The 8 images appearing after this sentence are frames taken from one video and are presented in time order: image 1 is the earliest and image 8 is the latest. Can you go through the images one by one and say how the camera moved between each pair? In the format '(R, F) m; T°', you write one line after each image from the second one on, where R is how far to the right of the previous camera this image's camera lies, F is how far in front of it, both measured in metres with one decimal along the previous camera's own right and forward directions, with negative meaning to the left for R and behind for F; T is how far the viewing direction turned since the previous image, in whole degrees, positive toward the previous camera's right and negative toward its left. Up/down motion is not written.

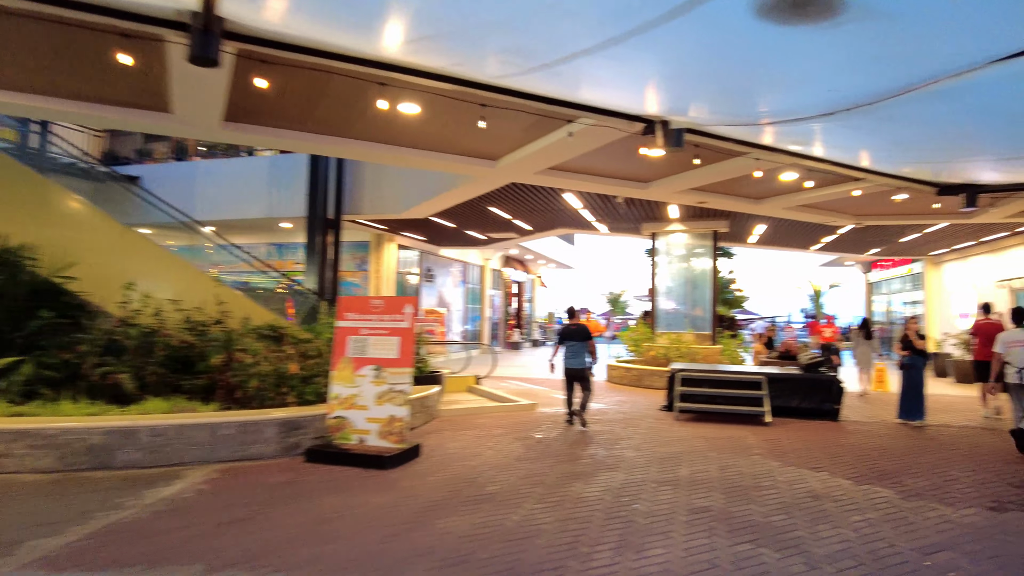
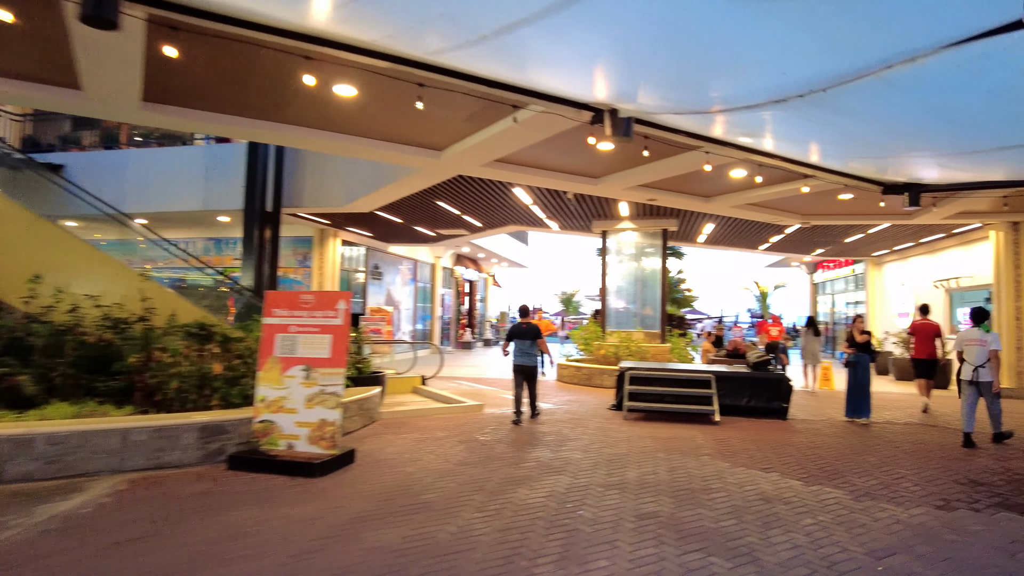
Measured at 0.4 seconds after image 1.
(+0.1, +0.3) m; +4°
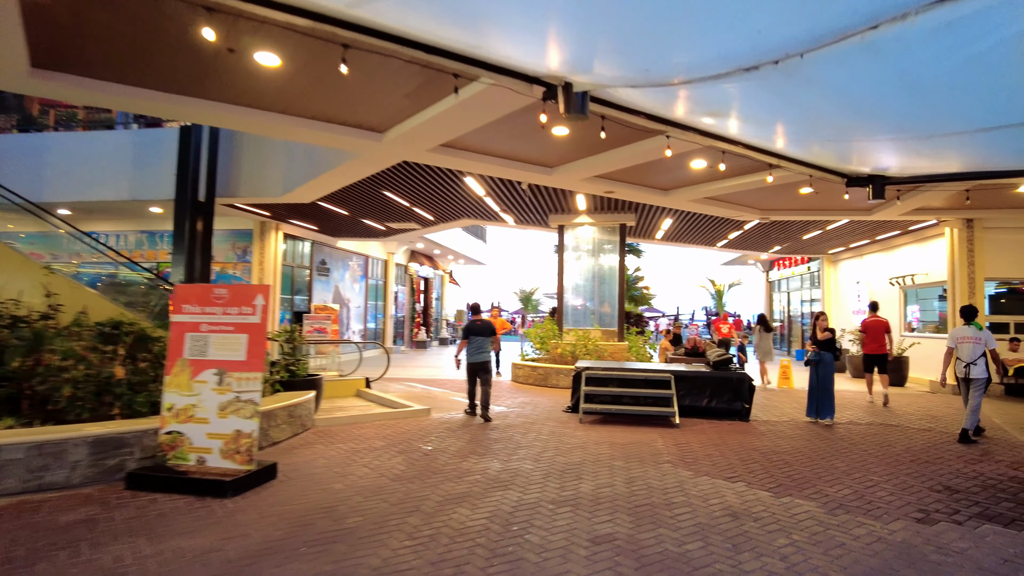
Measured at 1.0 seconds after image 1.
(+0.1, +0.5) m; +4°
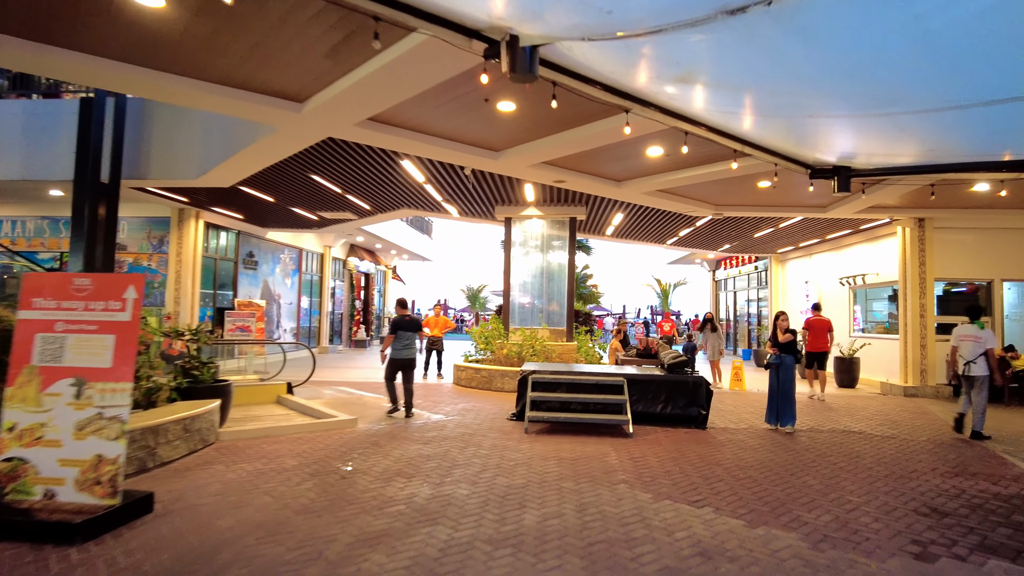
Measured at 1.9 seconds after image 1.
(+0.1, +0.8) m; +5°
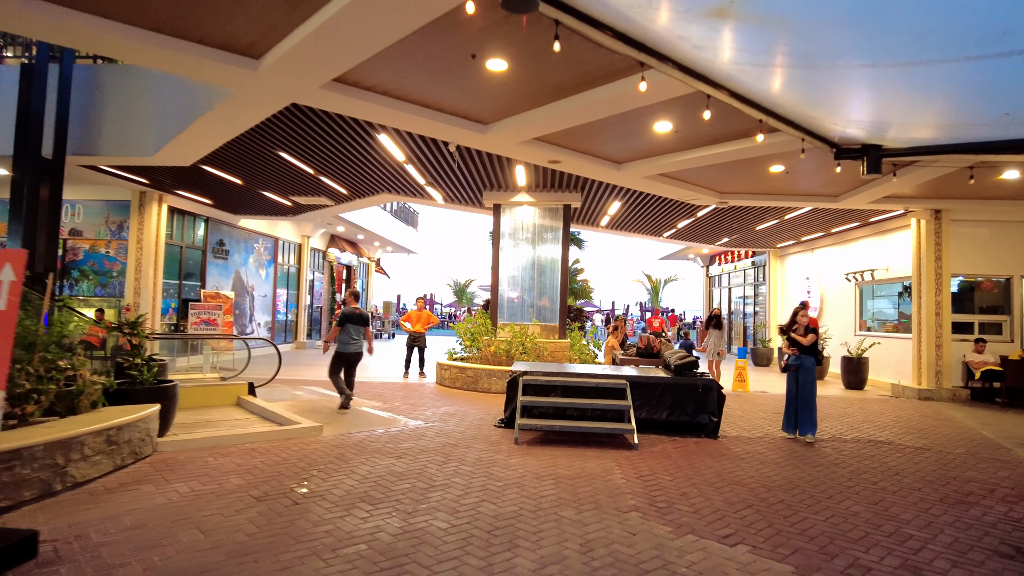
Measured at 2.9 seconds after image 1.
(0.0, +0.9) m; +1°
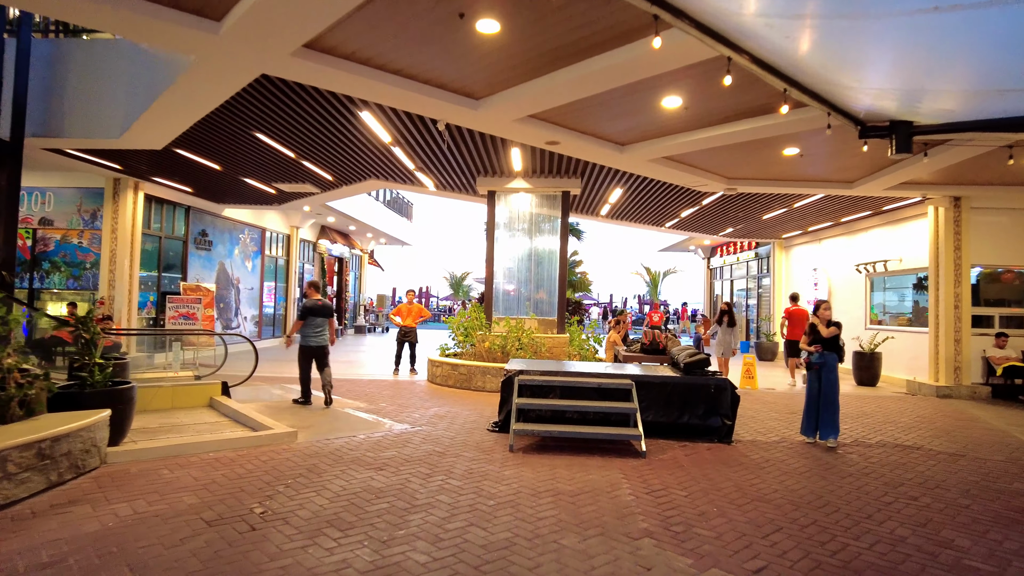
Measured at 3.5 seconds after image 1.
(0.0, +0.6) m; 0°
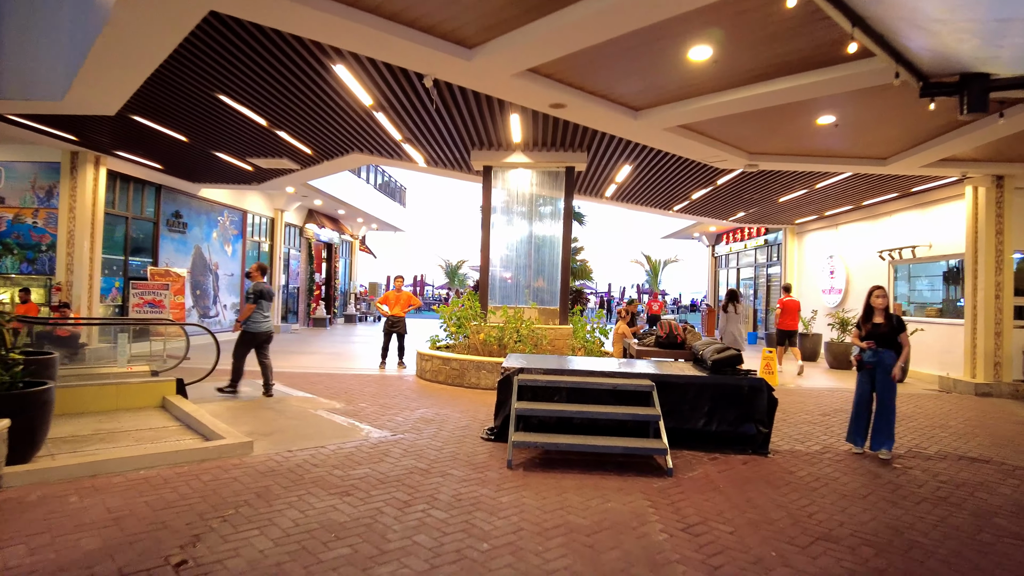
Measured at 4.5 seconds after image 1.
(0.0, +0.9) m; 0°
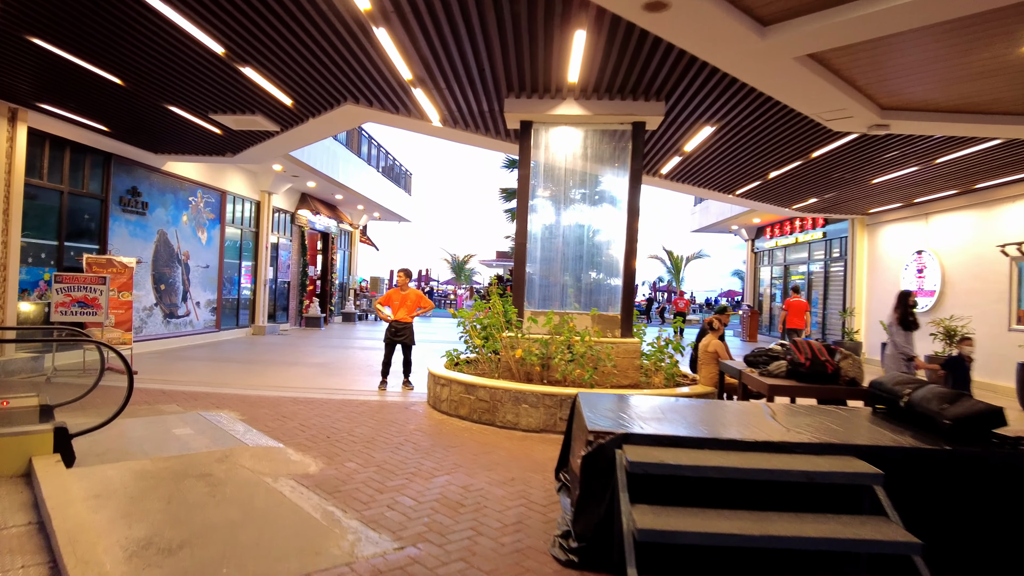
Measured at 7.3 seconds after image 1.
(-0.4, +2.3) m; 0°
